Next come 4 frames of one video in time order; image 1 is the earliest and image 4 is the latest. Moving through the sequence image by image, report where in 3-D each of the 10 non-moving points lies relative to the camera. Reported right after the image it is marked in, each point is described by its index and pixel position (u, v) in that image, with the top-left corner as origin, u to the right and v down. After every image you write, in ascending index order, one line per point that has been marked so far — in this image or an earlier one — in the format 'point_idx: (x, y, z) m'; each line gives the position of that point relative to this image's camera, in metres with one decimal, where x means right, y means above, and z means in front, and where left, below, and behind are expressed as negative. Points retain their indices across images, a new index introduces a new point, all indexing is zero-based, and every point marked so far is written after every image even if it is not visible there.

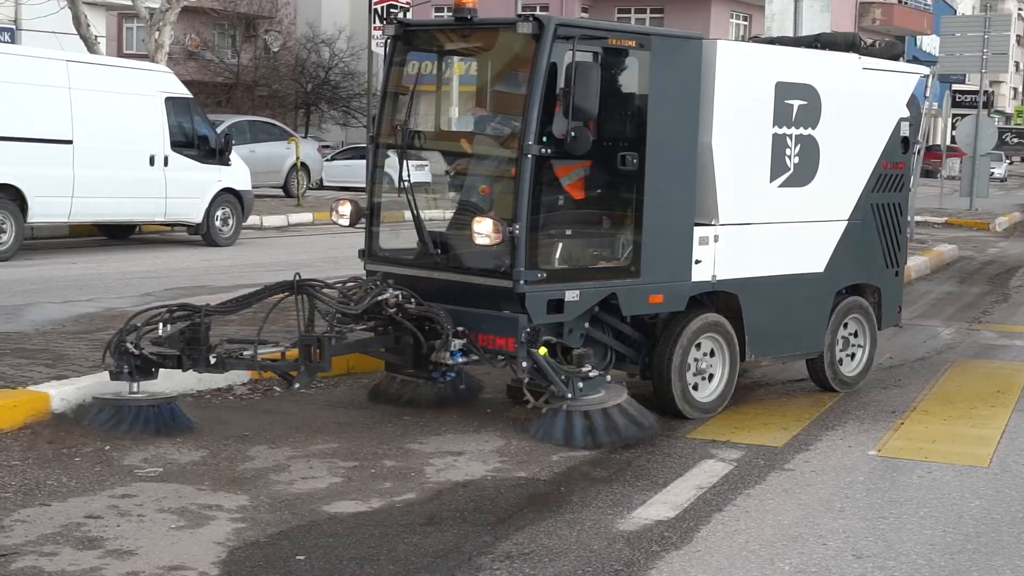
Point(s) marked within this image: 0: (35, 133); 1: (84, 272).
0: (-5.6, +1.8, +14.3) m
1: (-5.0, +0.2, +14.3) m
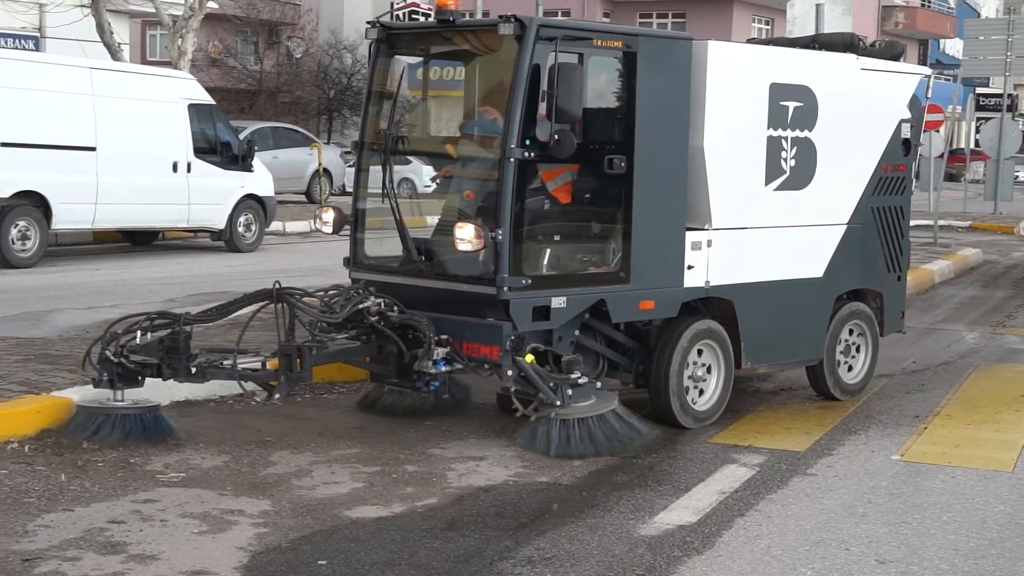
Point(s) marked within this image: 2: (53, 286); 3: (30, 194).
0: (-5.4, +1.8, +14.4) m
1: (-4.7, +0.1, +14.4) m
2: (-5.1, 0.0, +13.6) m
3: (-5.7, +1.1, +14.4) m
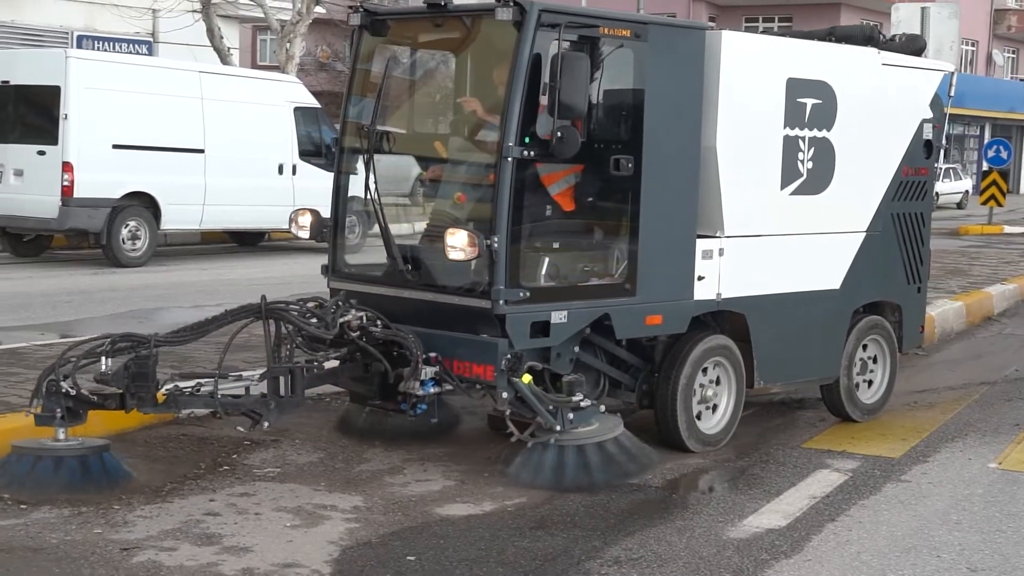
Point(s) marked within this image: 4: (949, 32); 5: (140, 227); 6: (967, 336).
0: (-4.3, +1.8, +14.9) m
1: (-3.7, +0.1, +14.8) m
2: (-4.1, 0.0, +14.1) m
3: (-4.6, +1.1, +15.0) m
4: (+4.9, +2.9, +13.6) m
5: (-4.6, +0.7, +14.9) m
6: (+4.9, -0.5, +12.8) m
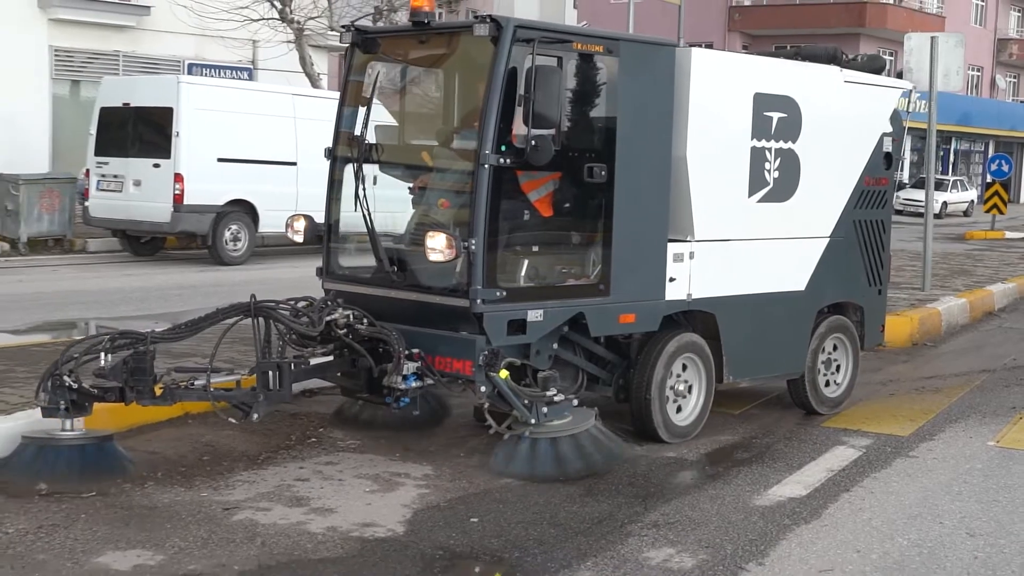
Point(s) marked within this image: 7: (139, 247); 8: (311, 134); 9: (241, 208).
0: (-3.5, +1.9, +17.1) m
1: (-2.9, +0.2, +17.0) m
2: (-3.4, +0.1, +16.3) m
3: (-3.9, +1.2, +17.1) m
4: (+5.6, +2.9, +15.2) m
5: (-3.9, +0.8, +17.1) m
6: (+5.5, -0.5, +14.4) m
7: (-5.6, +0.6, +18.2) m
8: (-2.9, +2.2, +17.6) m
9: (-3.8, +1.1, +17.2) m
